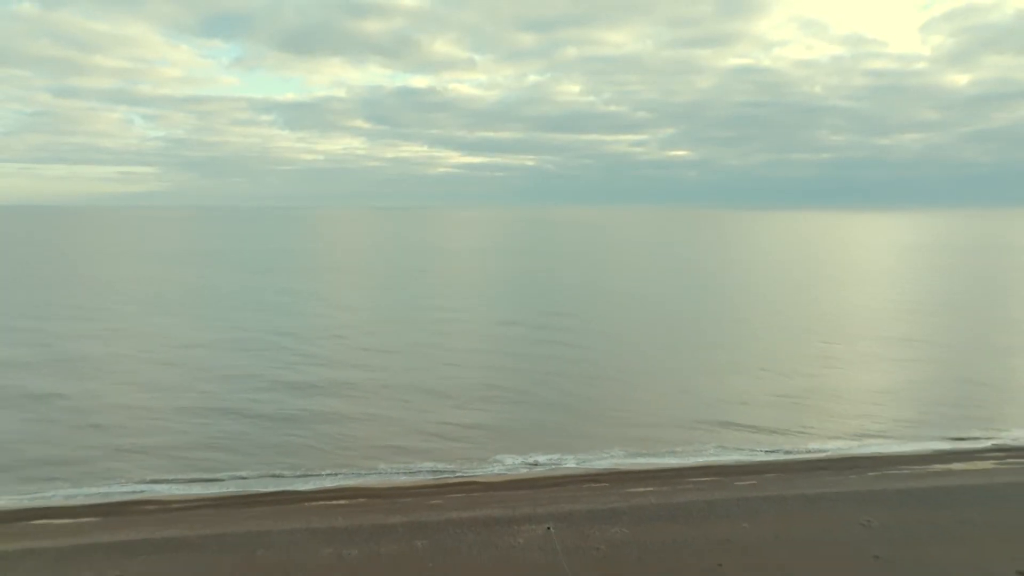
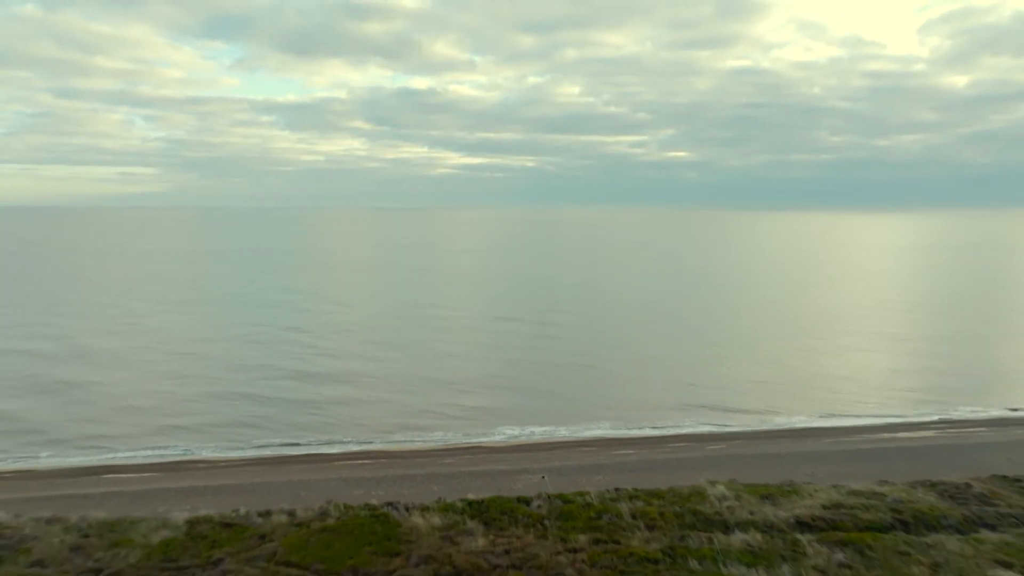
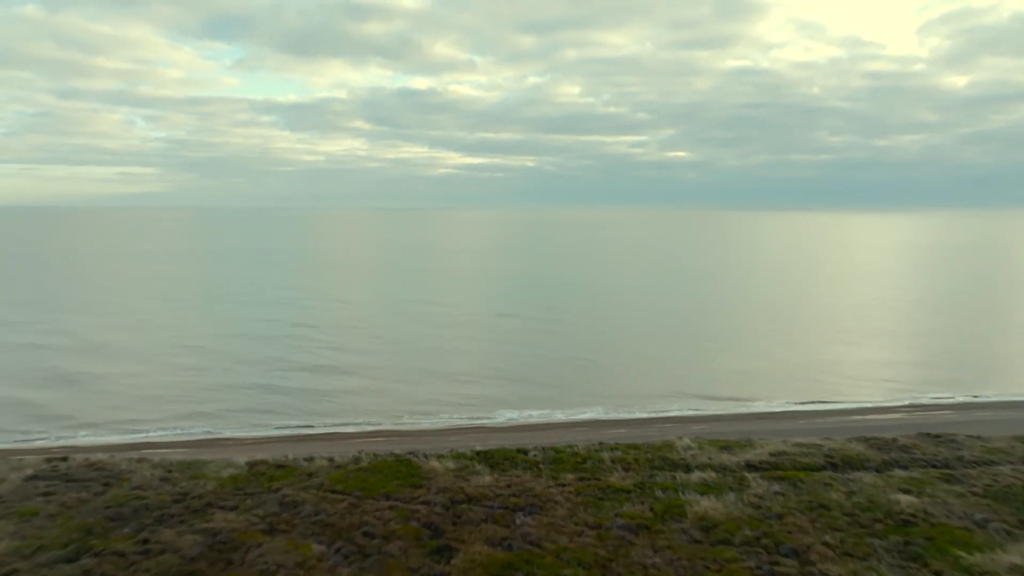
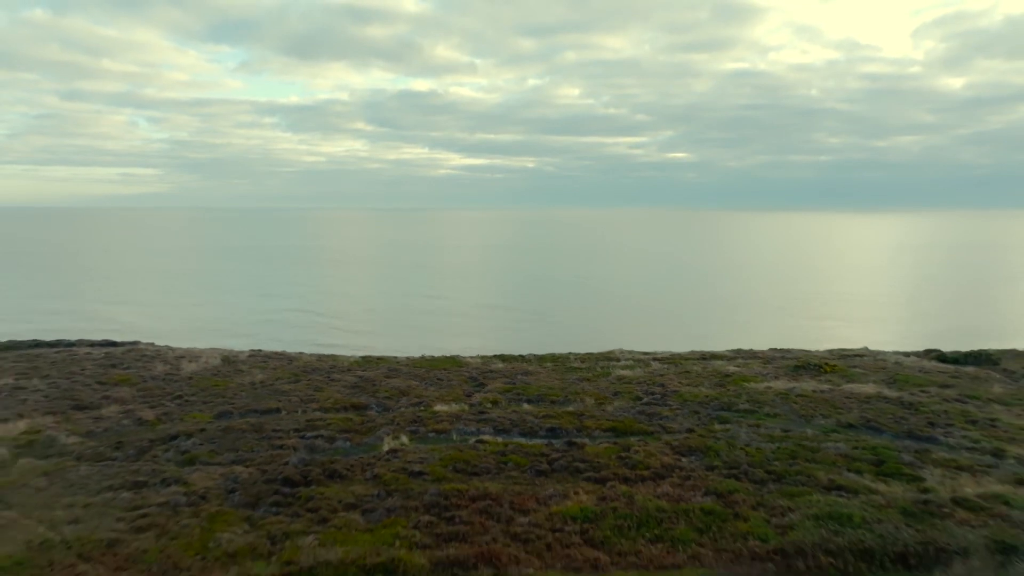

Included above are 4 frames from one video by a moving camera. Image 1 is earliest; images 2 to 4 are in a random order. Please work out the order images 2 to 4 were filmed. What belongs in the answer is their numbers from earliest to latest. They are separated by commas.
2, 3, 4
